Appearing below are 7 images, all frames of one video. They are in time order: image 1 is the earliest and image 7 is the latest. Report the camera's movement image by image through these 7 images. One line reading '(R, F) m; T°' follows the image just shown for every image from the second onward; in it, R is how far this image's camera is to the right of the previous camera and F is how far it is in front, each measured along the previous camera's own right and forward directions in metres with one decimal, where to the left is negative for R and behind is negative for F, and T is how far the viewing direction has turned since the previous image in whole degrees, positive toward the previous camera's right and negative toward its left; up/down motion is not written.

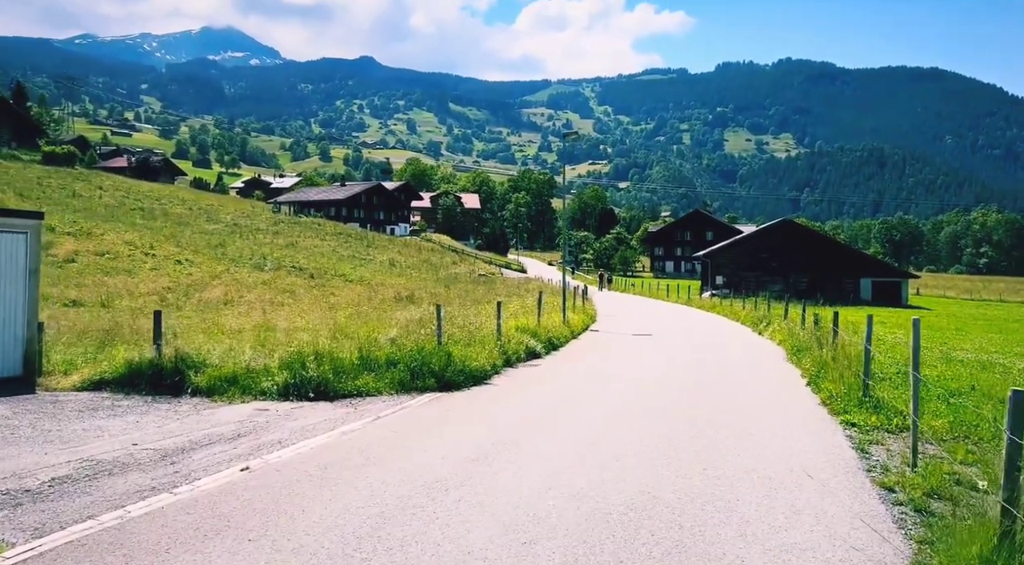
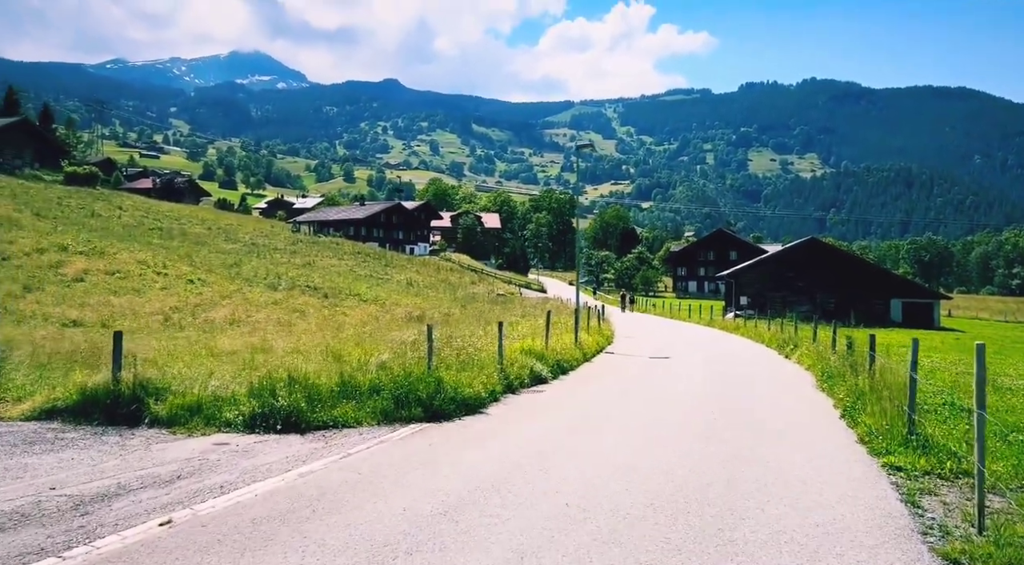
(+0.3, +1.1) m; -2°
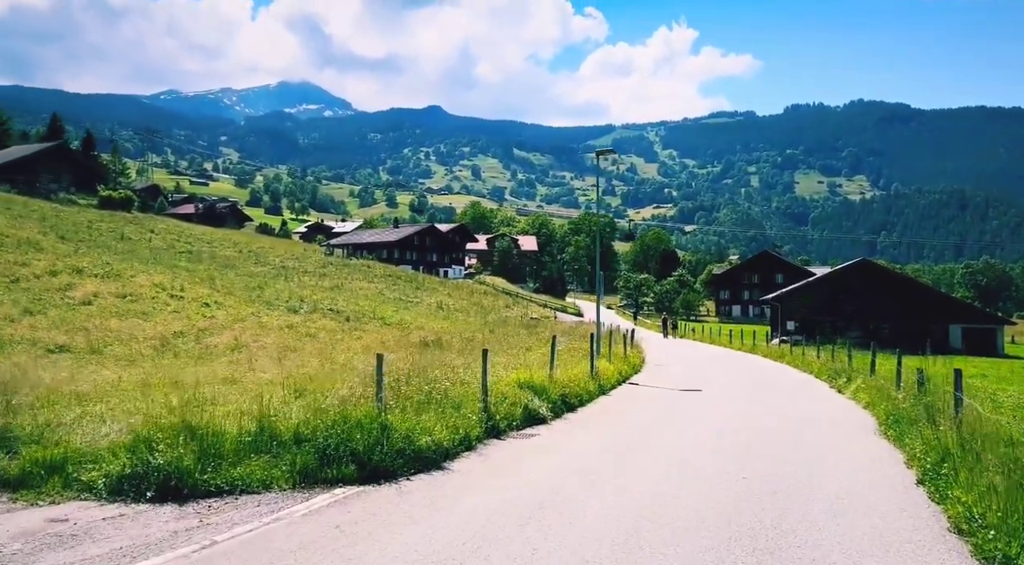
(+0.7, +2.4) m; -3°
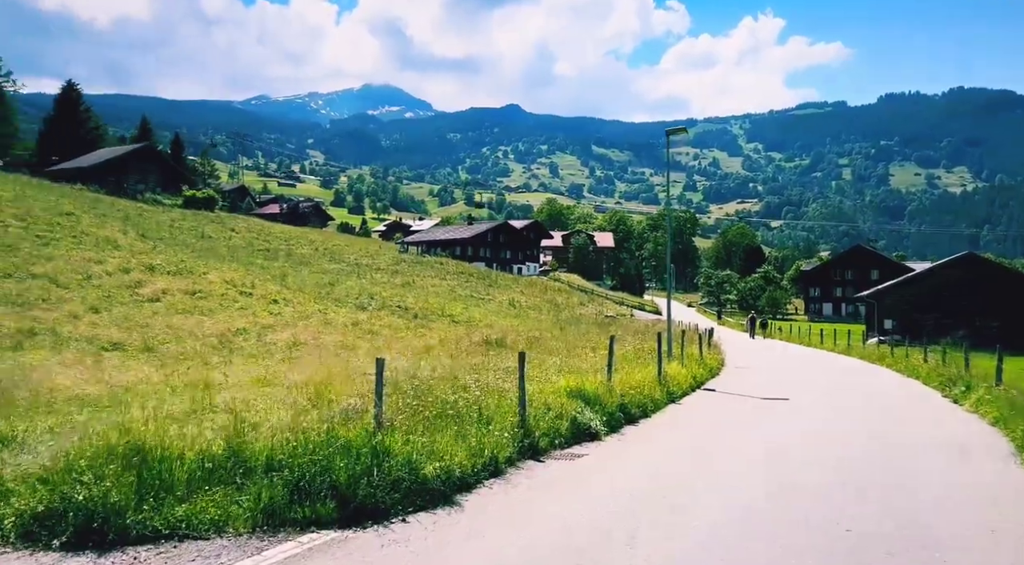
(+0.4, +1.7) m; -5°
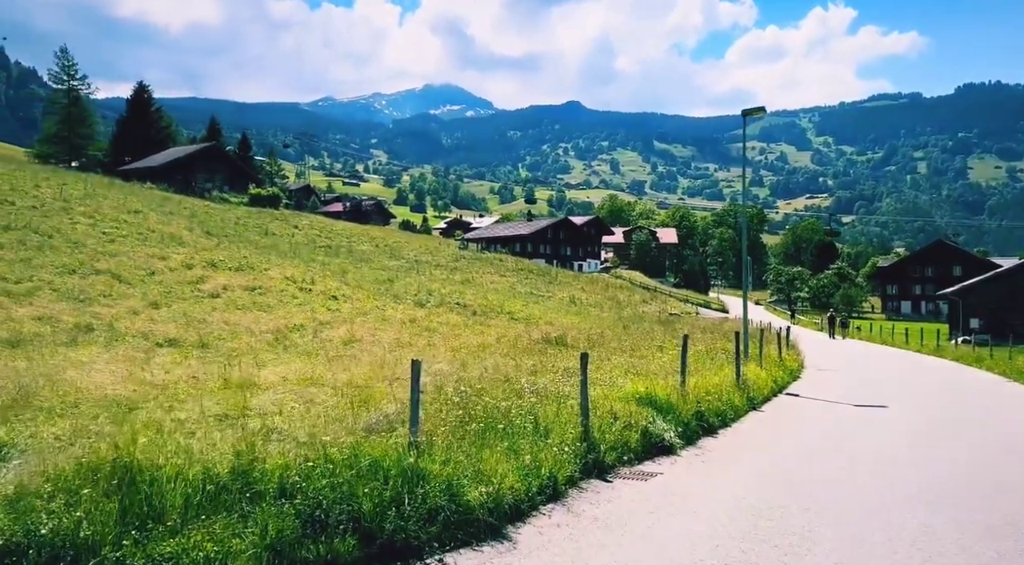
(0.0, +1.1) m; -4°
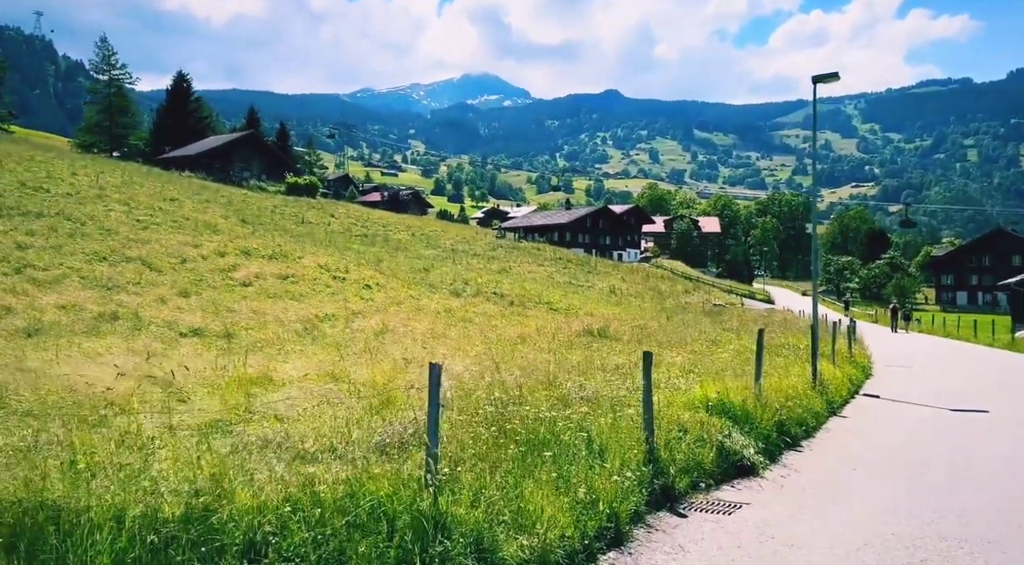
(-0.1, +1.4) m; -3°
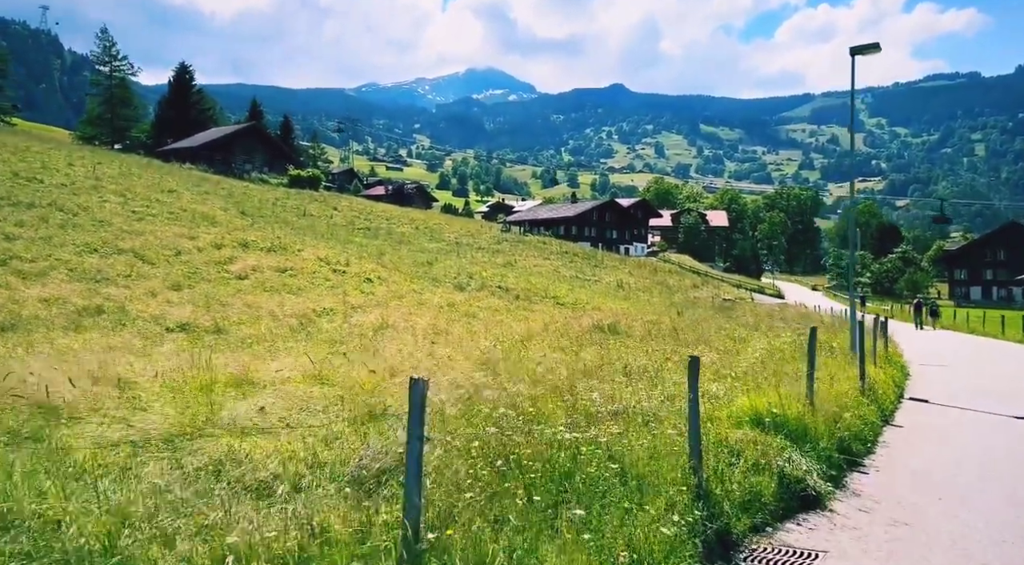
(0.0, +1.3) m; 0°
